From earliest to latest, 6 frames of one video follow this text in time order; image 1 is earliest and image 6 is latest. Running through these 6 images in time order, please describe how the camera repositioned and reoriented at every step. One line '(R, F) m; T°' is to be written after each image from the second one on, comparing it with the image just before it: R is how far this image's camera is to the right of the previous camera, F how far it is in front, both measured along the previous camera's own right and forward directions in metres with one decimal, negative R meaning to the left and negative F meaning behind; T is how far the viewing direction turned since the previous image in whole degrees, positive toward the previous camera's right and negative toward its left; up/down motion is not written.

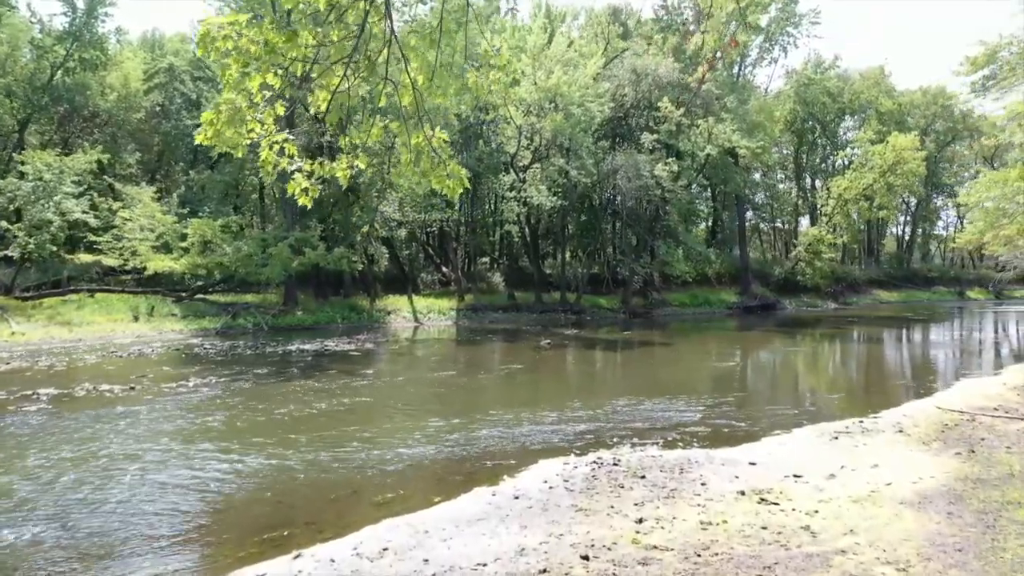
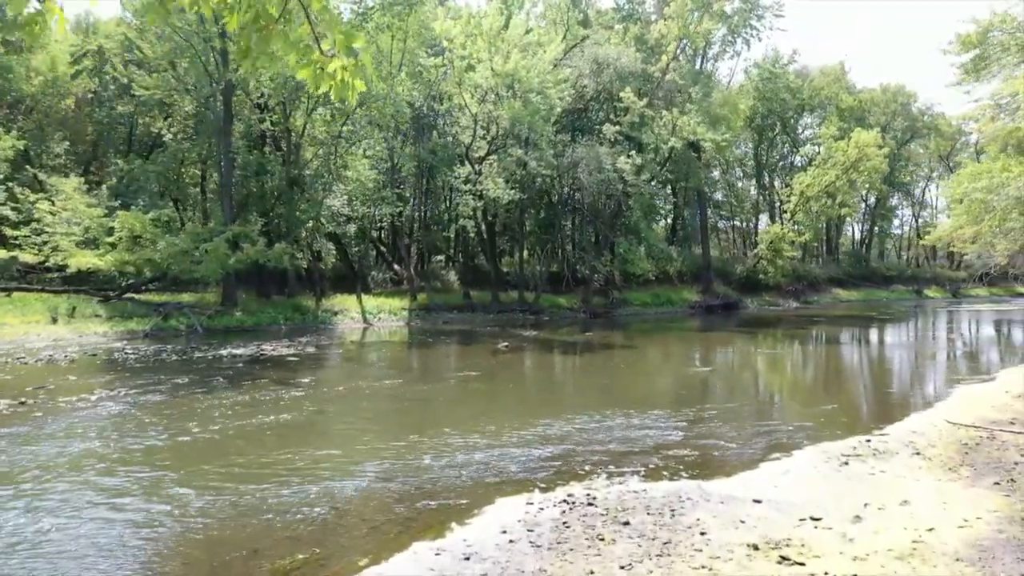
(+0.1, +1.7) m; +3°
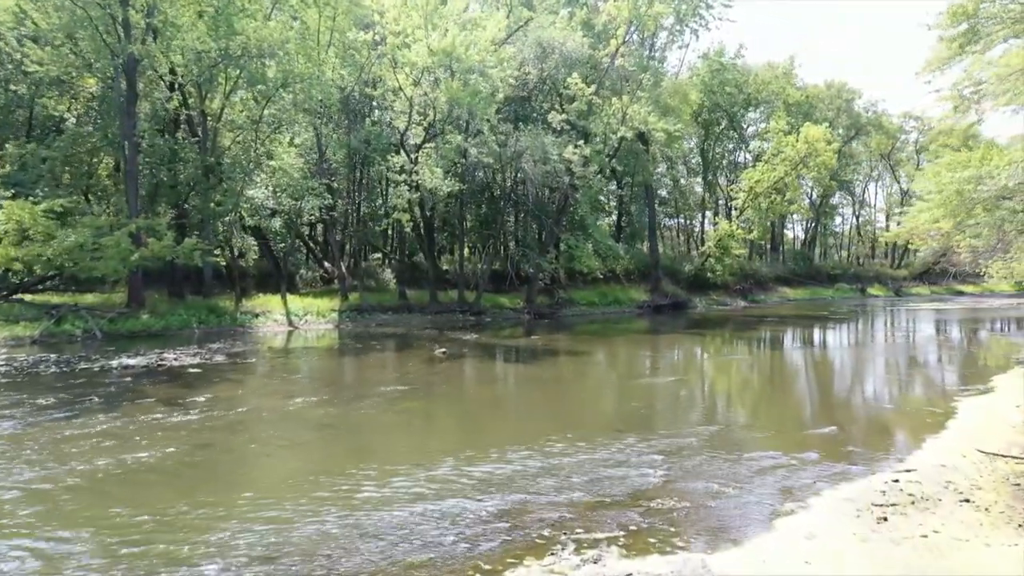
(+0.1, +2.3) m; +4°
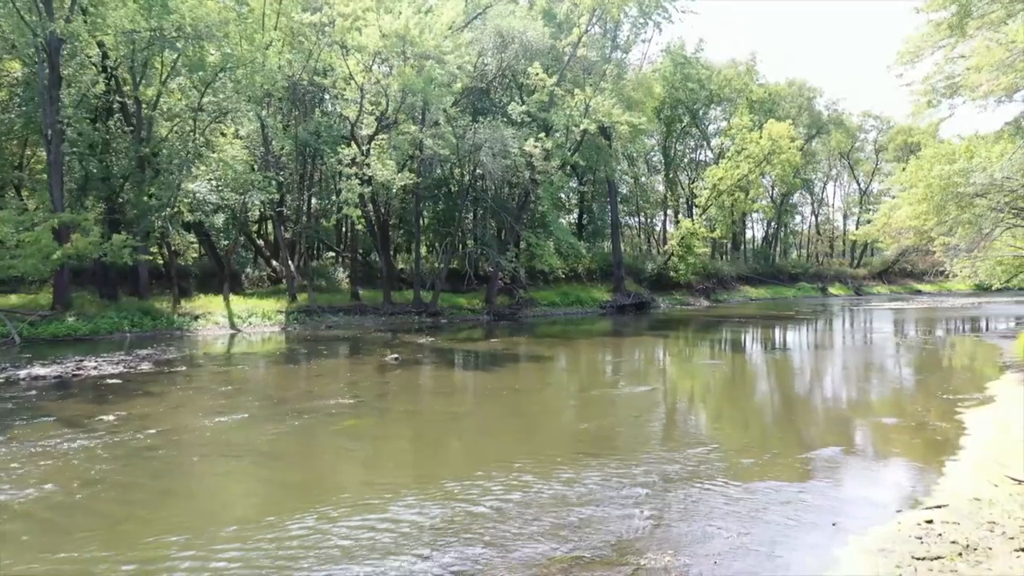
(0.0, +1.4) m; +3°
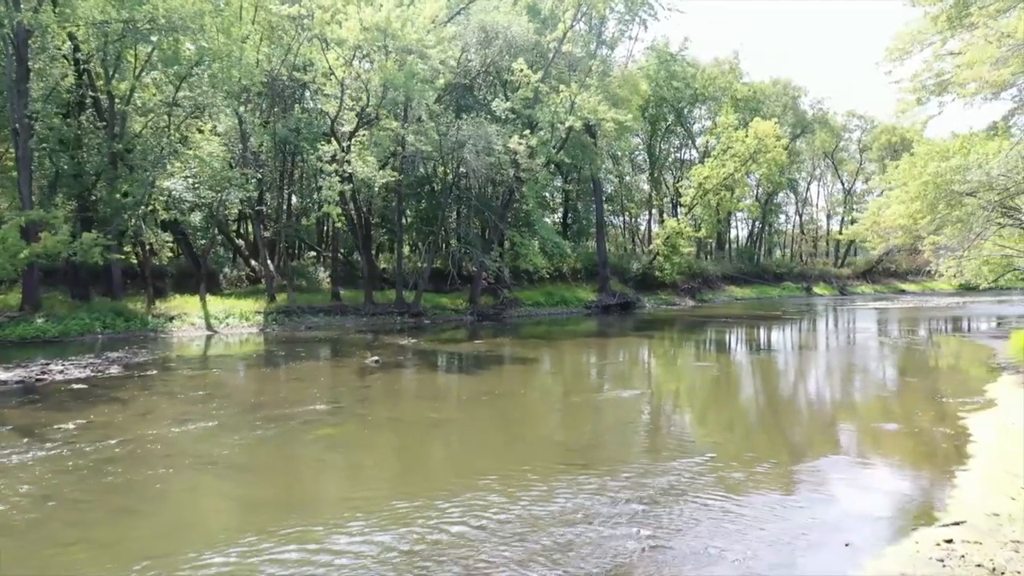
(0.0, +0.5) m; +1°
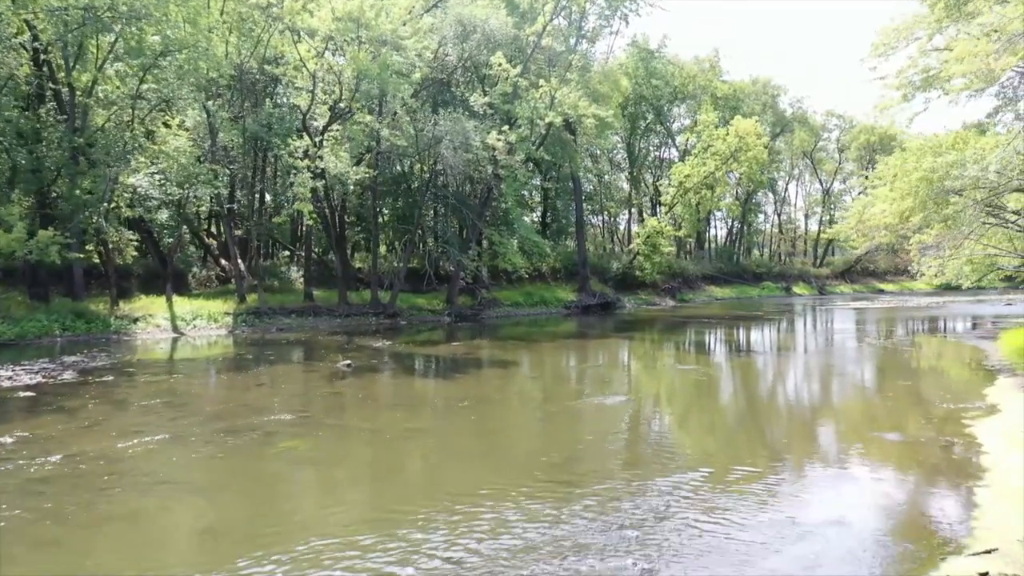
(0.0, +0.7) m; +2°
